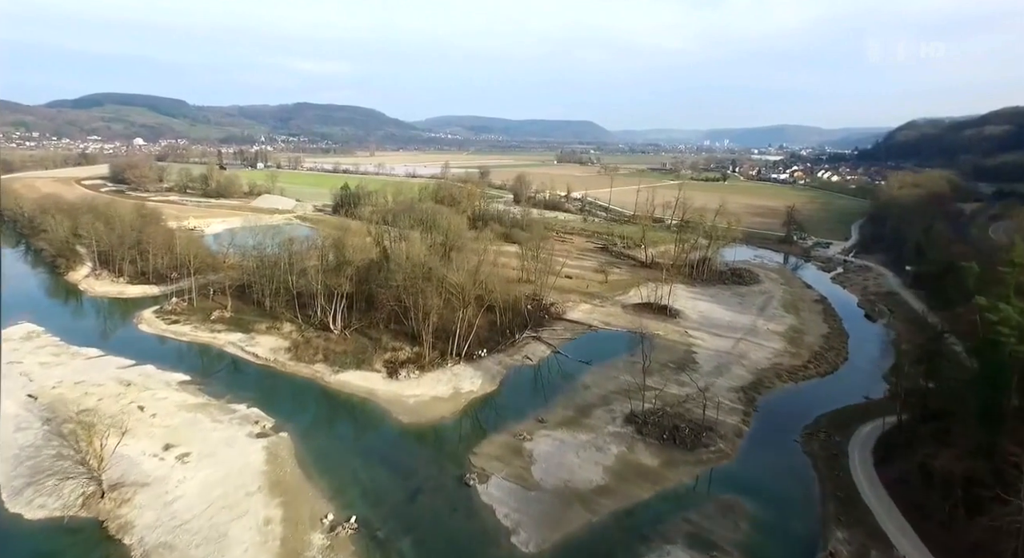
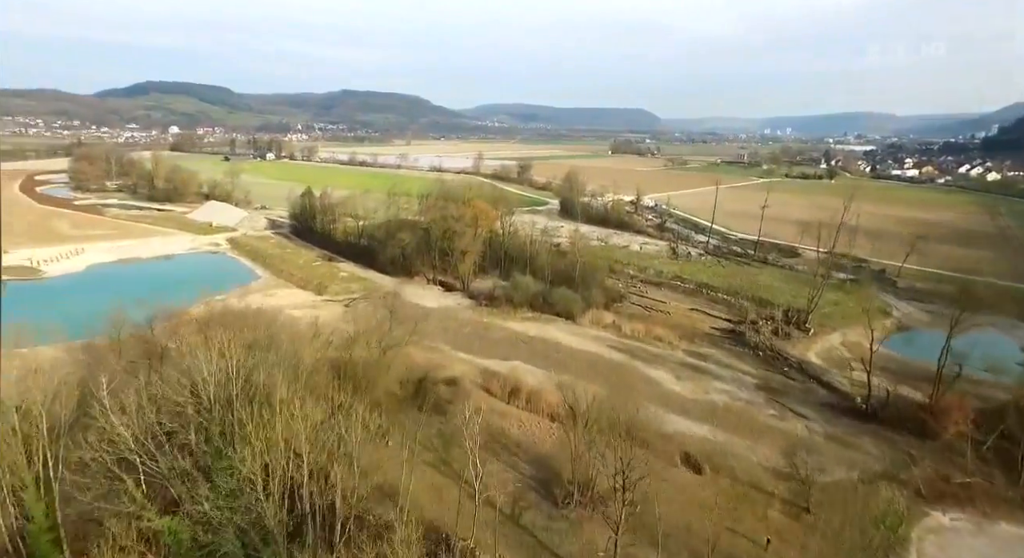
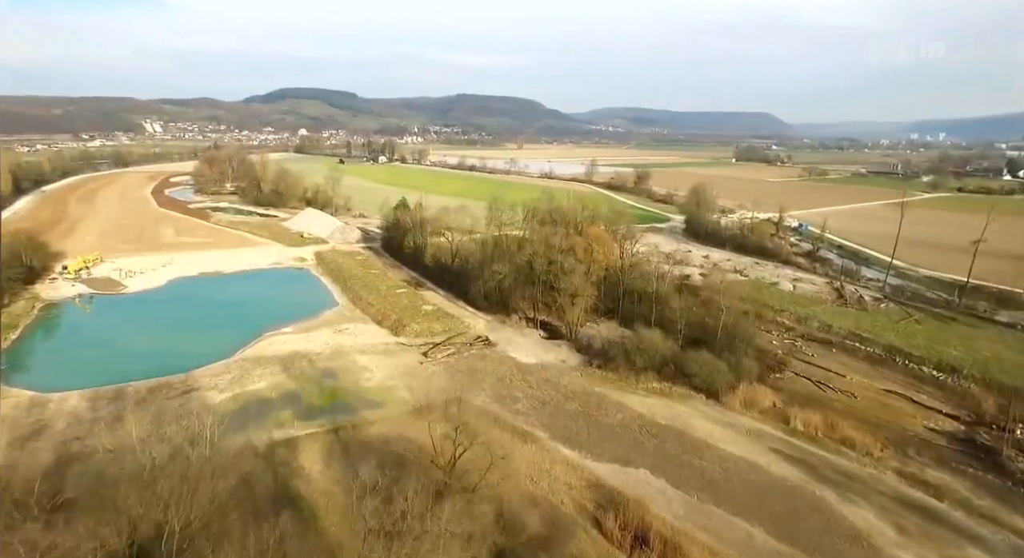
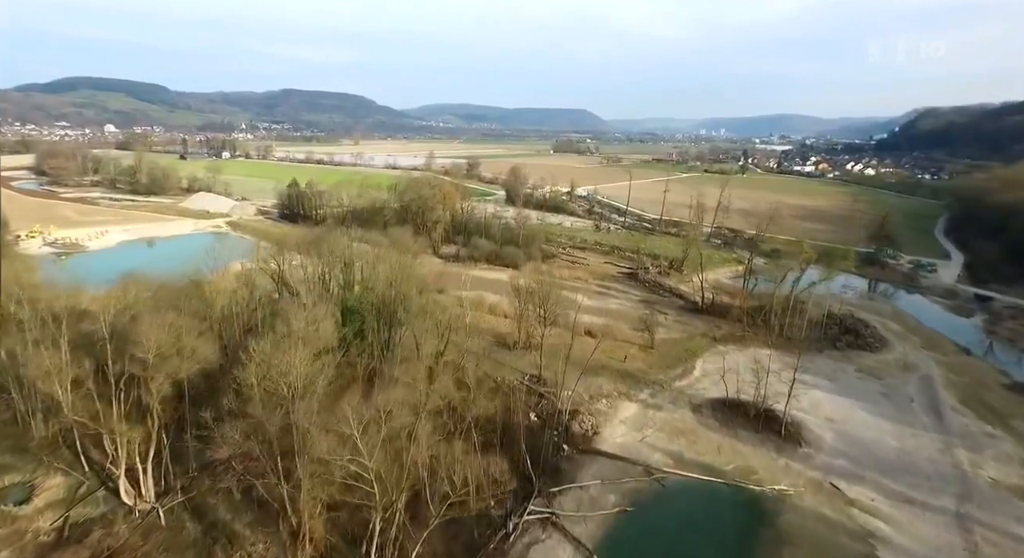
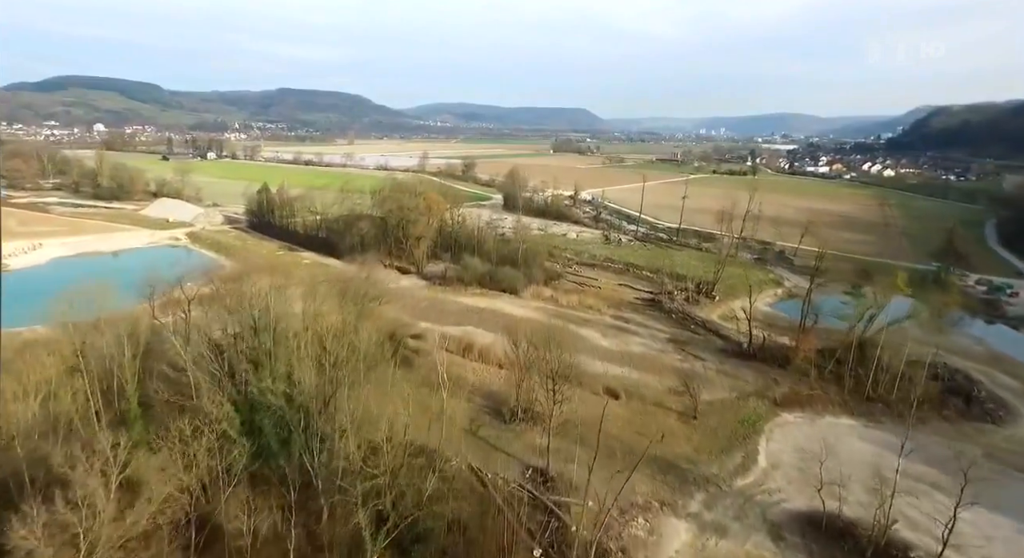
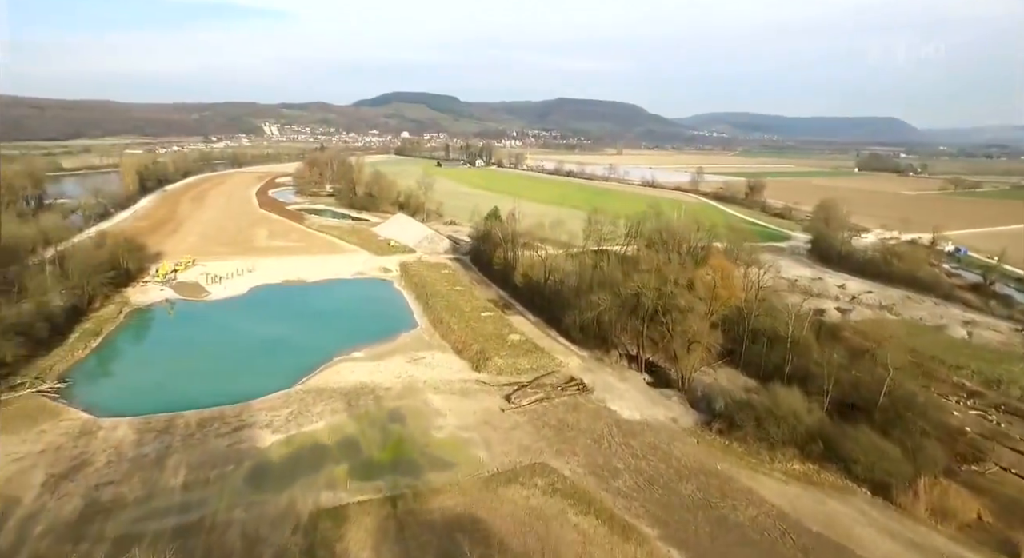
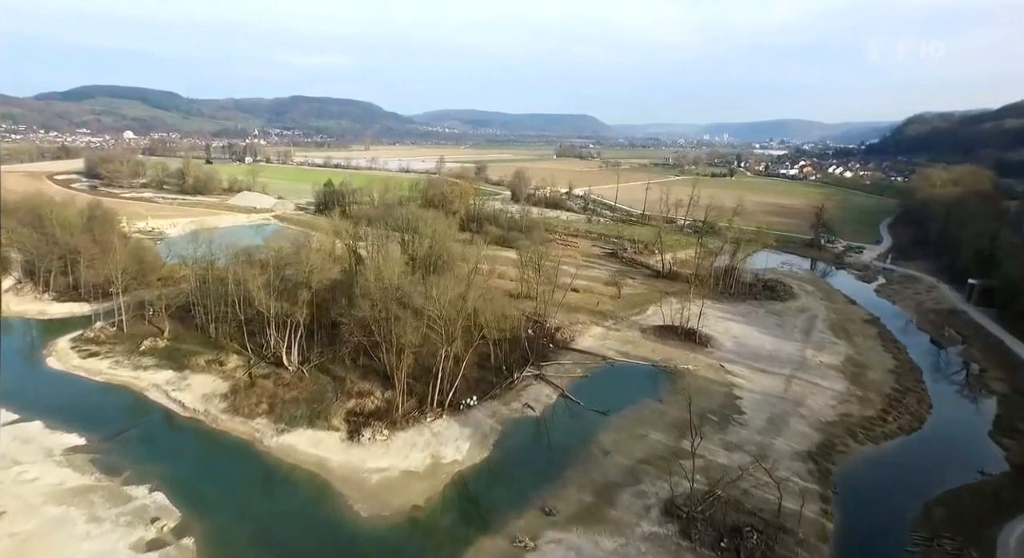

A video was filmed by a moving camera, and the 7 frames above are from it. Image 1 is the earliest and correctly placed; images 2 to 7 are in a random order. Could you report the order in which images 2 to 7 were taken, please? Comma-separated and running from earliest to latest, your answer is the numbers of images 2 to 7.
7, 4, 5, 2, 3, 6
